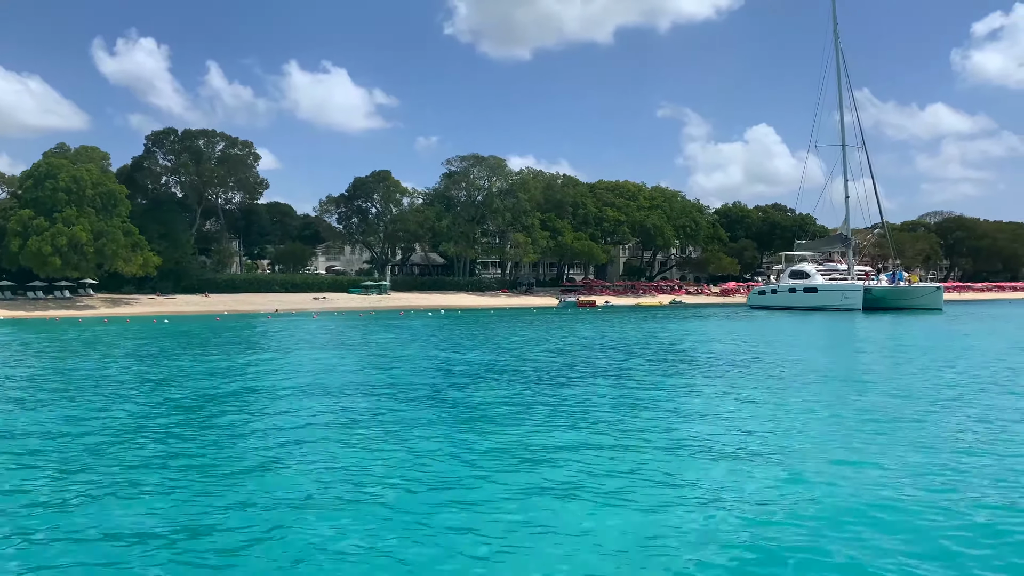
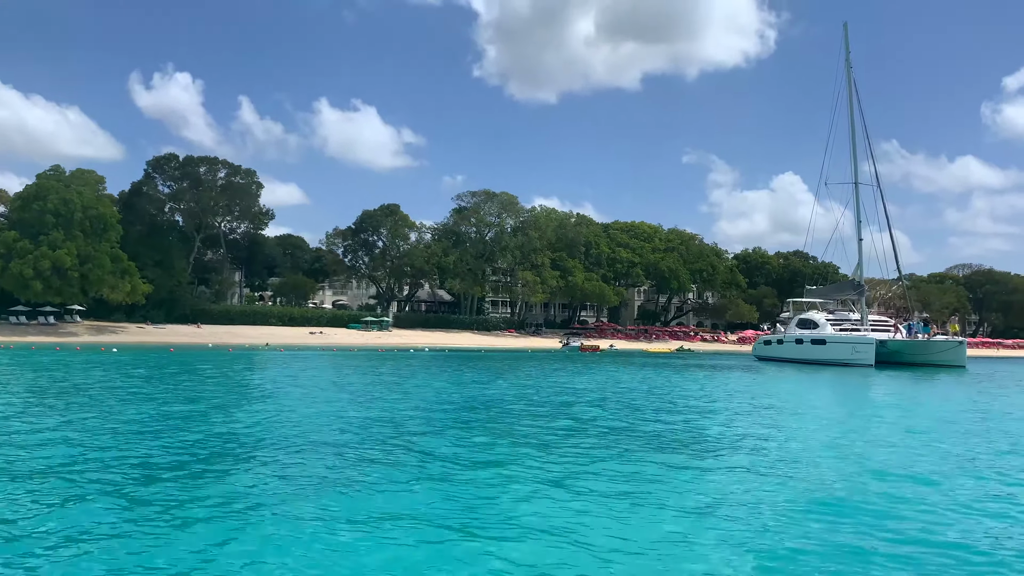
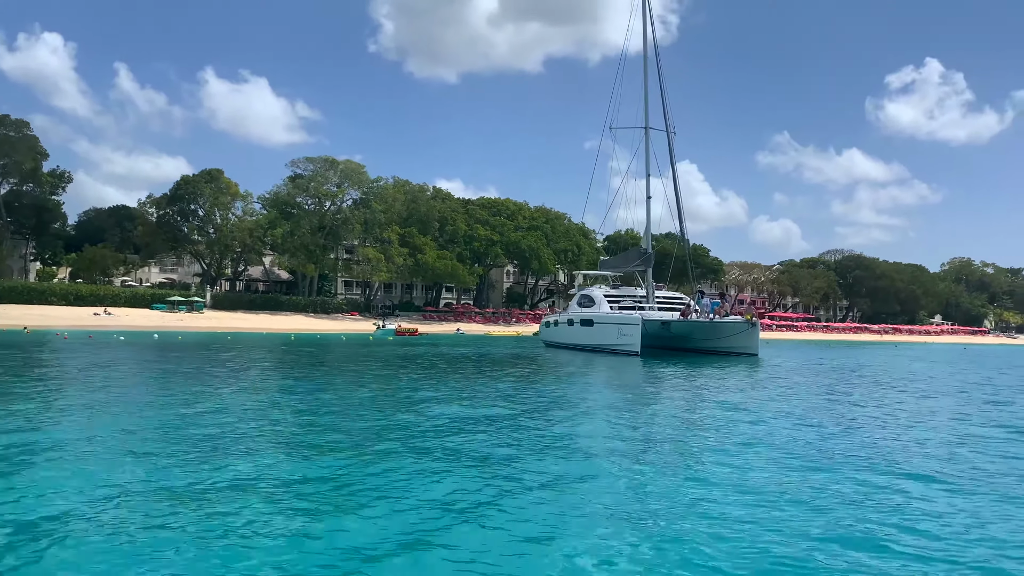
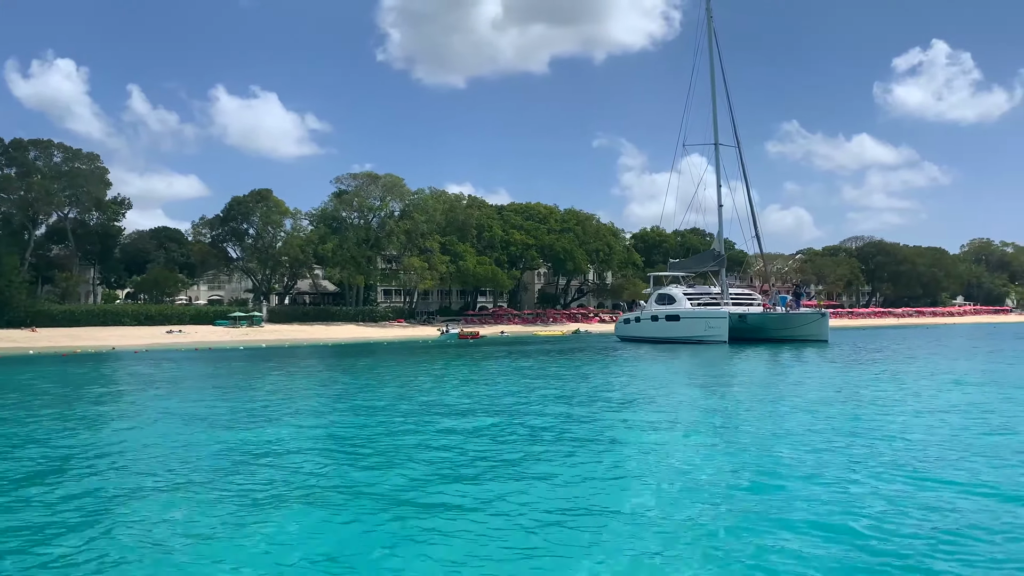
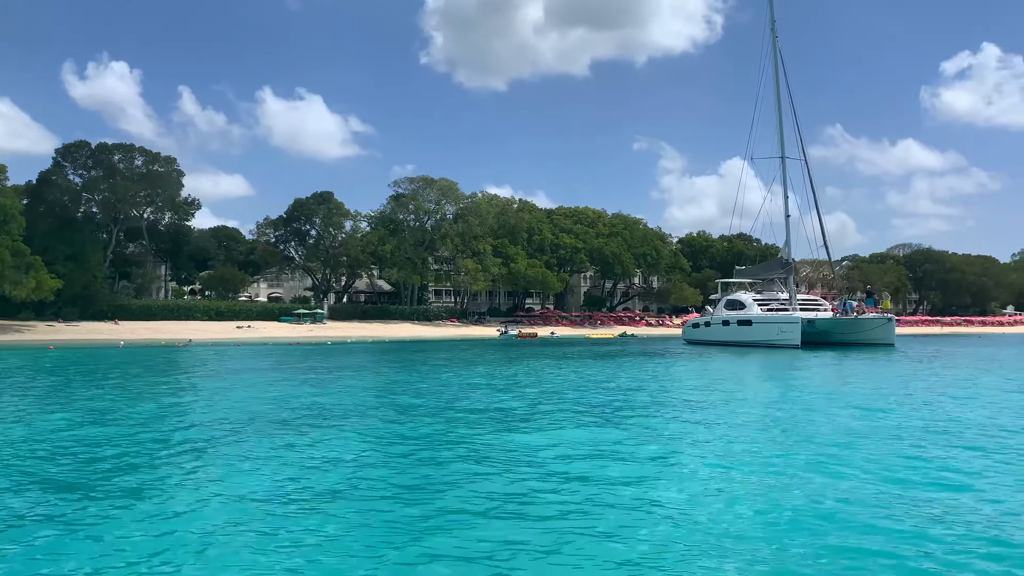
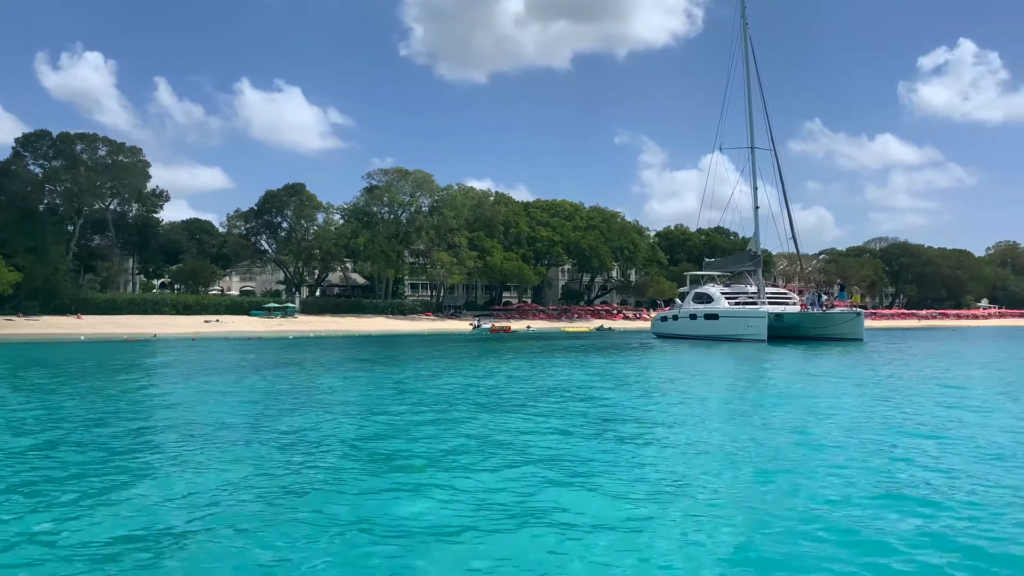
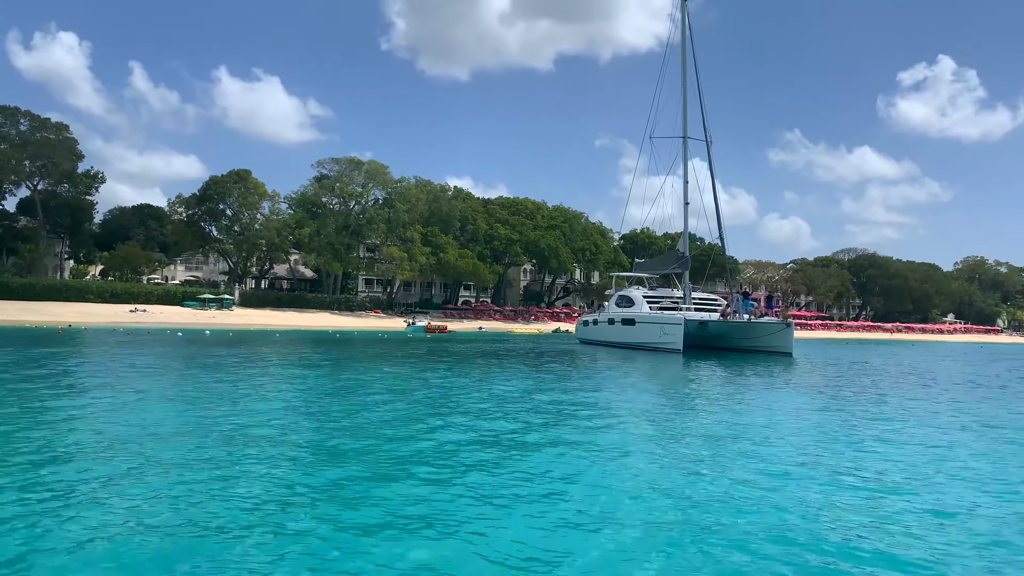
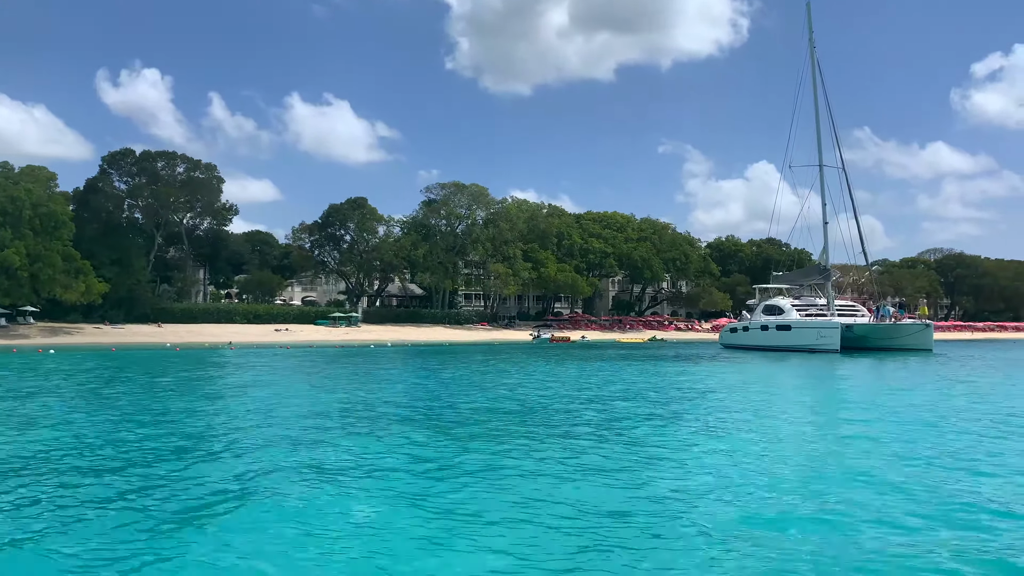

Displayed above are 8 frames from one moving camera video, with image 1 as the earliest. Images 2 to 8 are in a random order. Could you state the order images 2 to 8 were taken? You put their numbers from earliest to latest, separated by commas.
2, 8, 5, 6, 4, 7, 3
